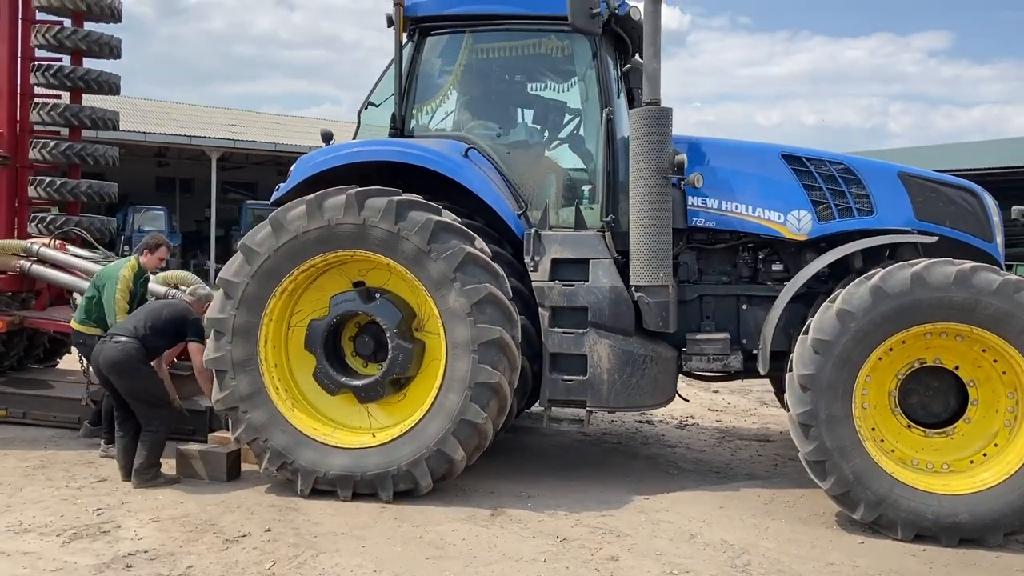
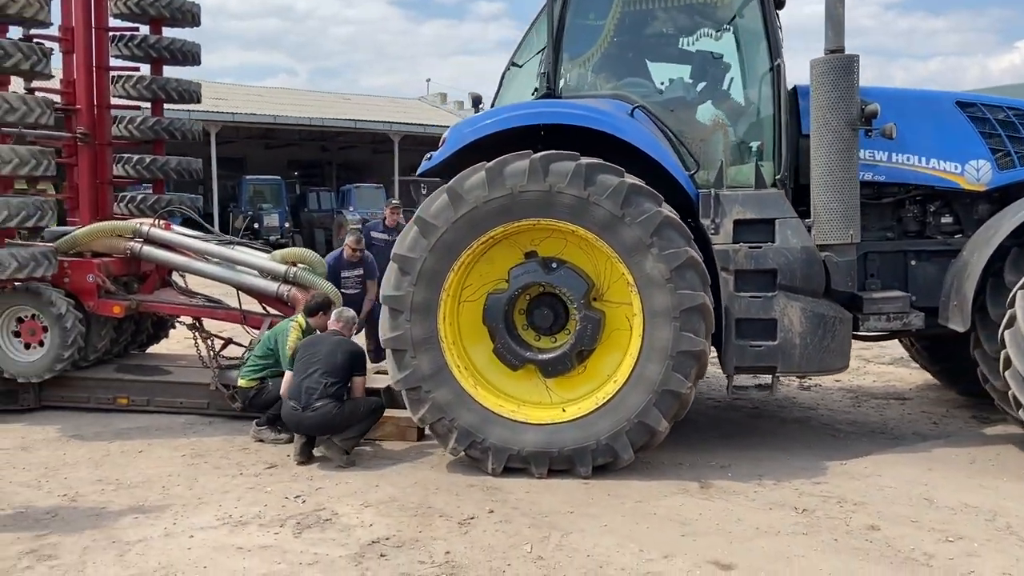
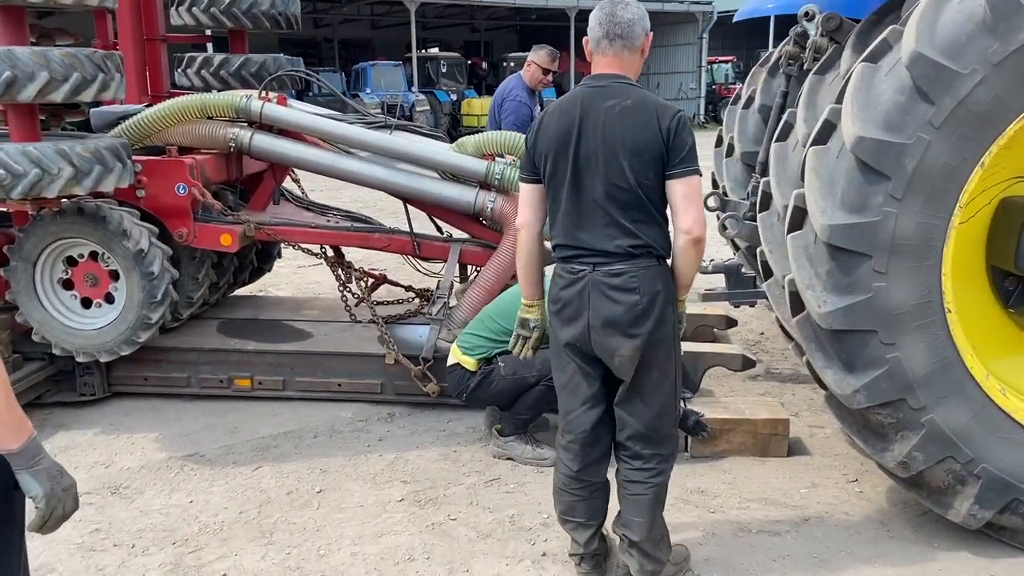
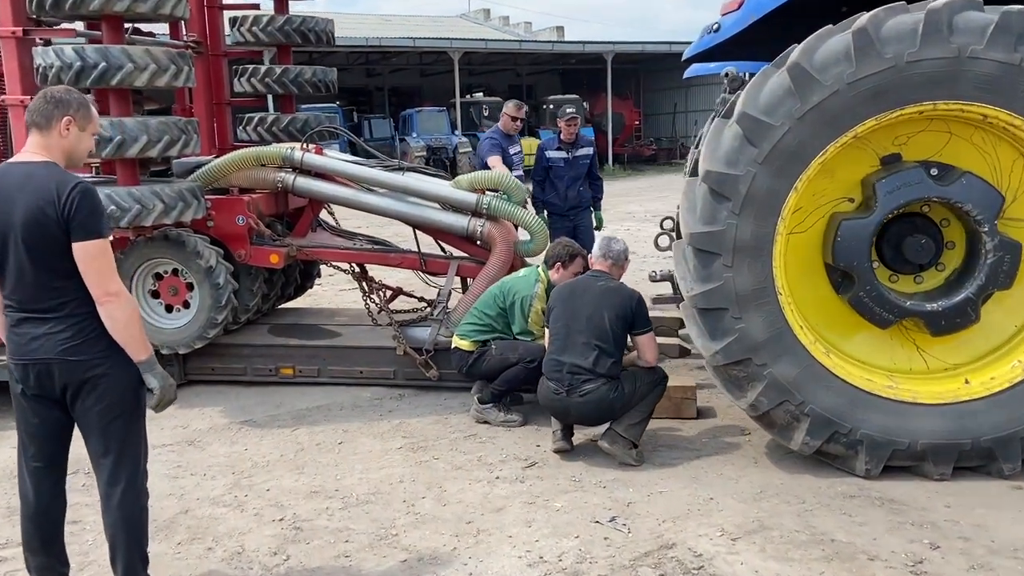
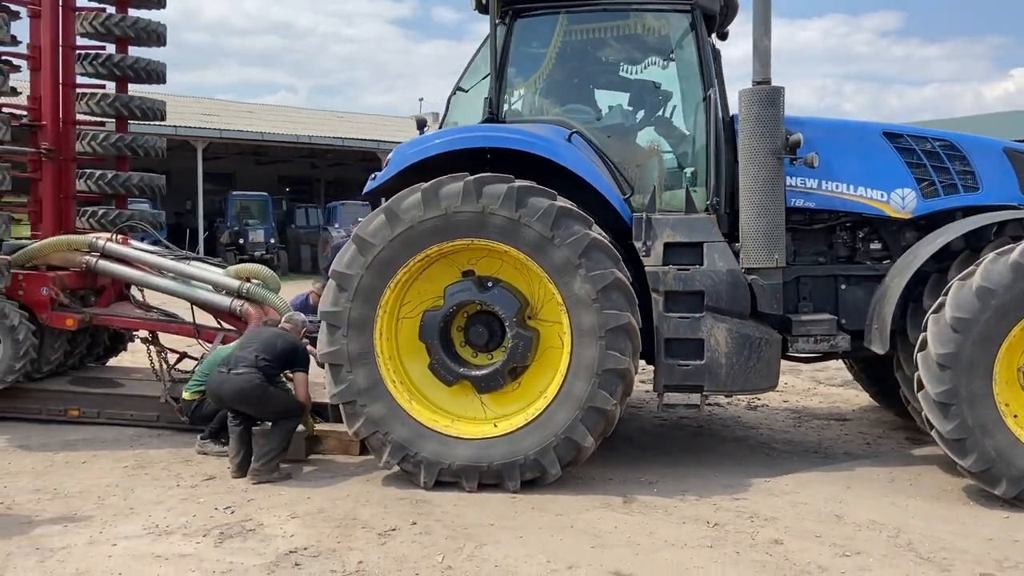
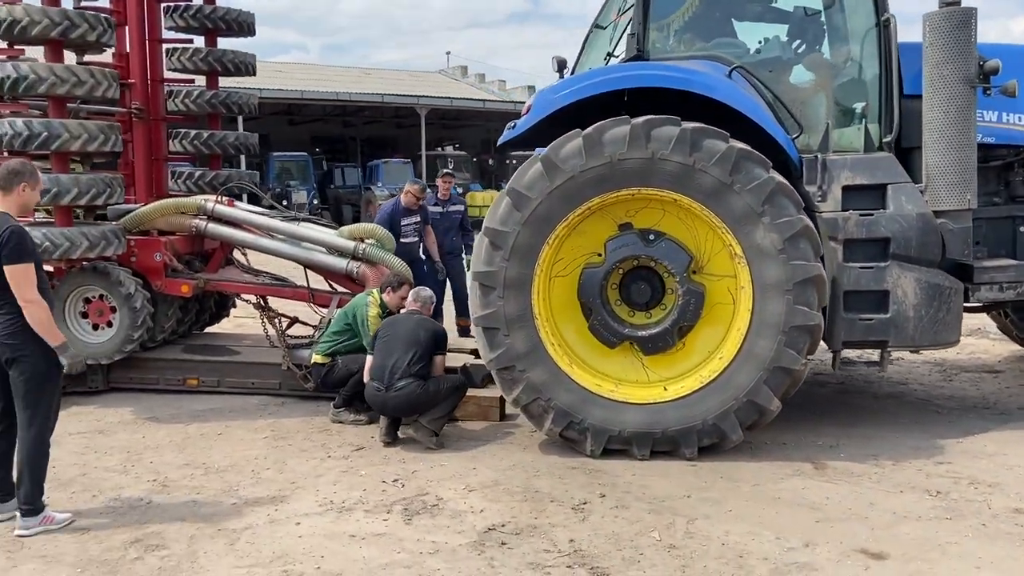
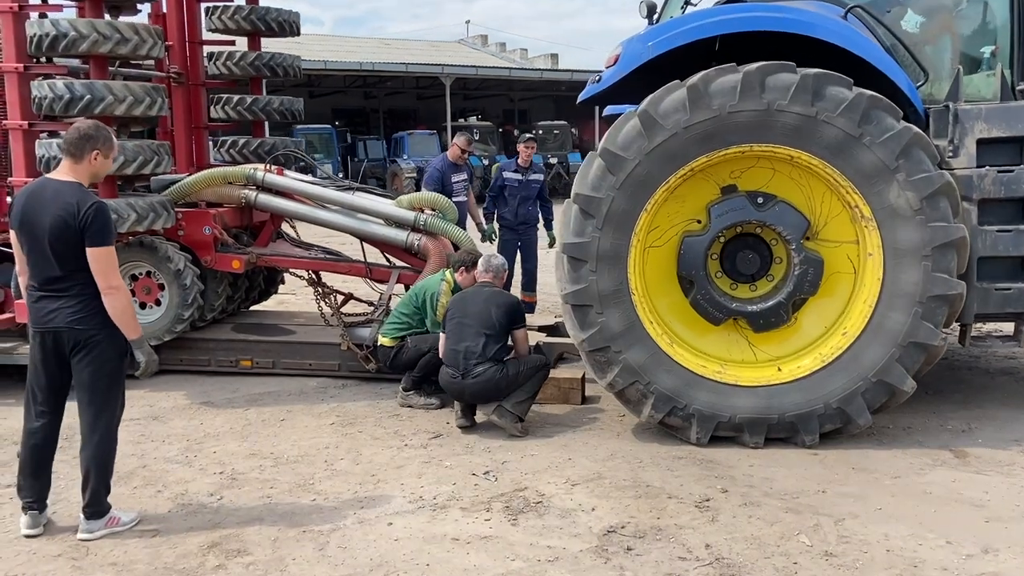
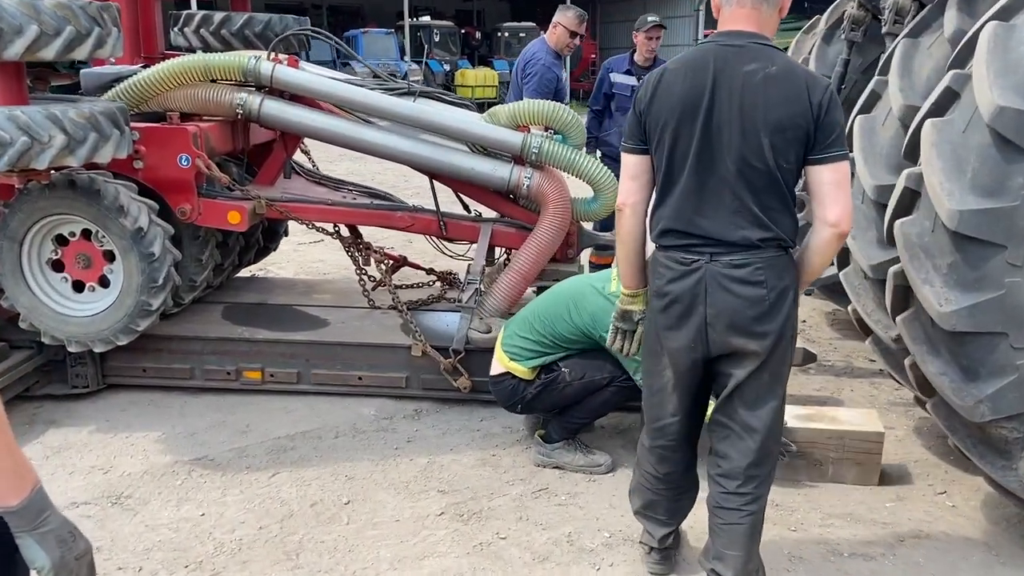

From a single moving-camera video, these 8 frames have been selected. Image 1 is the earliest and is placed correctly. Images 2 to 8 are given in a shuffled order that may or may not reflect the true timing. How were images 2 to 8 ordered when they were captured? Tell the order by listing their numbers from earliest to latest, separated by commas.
5, 2, 6, 7, 4, 3, 8
